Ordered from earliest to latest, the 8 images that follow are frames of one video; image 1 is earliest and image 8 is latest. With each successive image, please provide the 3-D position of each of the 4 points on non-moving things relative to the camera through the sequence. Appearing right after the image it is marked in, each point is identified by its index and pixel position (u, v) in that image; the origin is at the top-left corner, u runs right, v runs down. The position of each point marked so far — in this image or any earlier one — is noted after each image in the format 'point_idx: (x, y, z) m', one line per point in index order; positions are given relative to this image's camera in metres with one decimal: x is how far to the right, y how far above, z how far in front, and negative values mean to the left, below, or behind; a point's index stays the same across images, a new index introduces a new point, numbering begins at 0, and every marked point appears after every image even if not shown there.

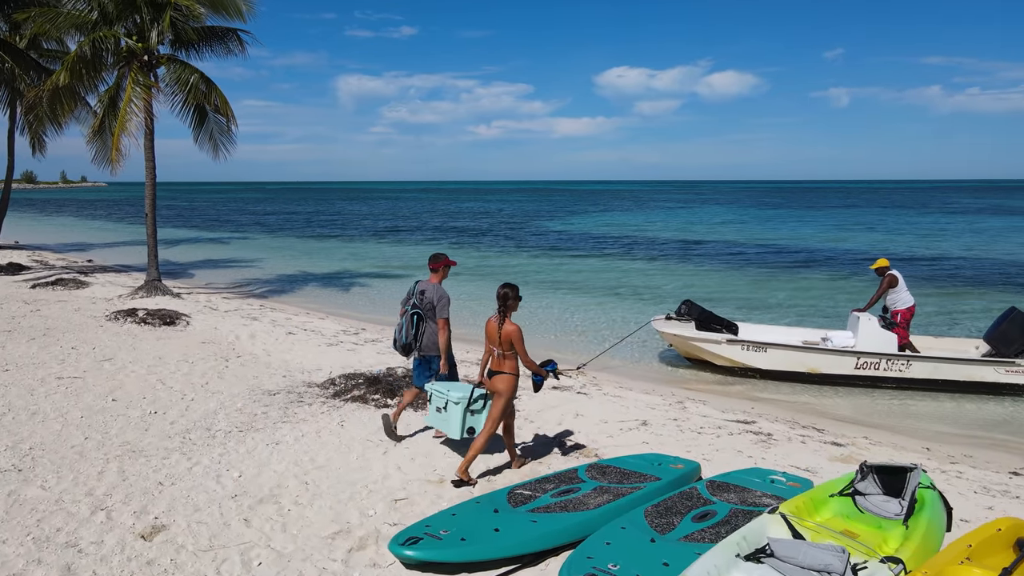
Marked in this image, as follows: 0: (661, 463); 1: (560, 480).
0: (+1.2, -1.4, +5.9) m
1: (+0.3, -1.4, +5.4) m
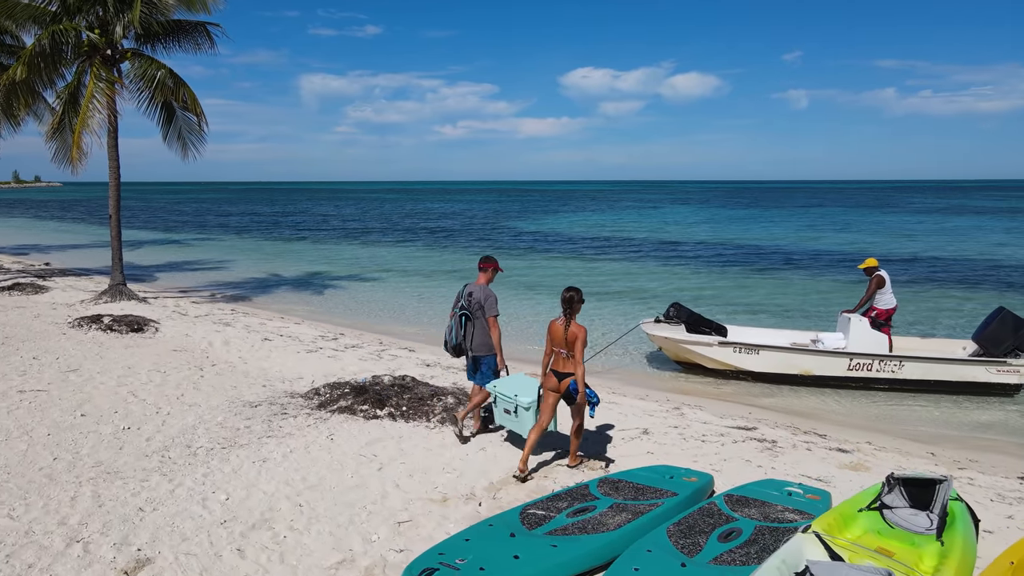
0: (+1.2, -1.4, +5.6) m
1: (+0.4, -1.4, +5.1) m
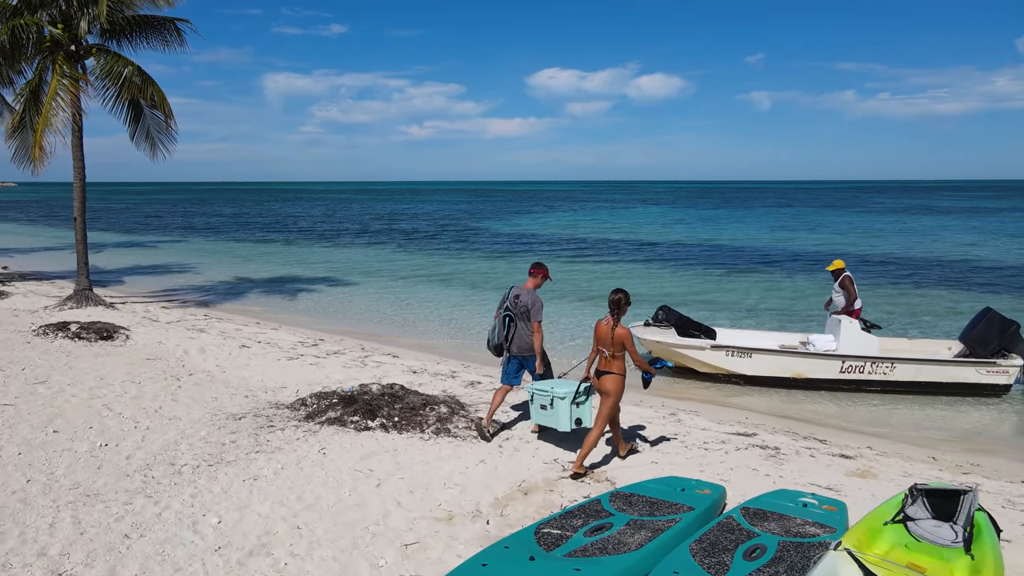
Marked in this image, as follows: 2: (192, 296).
0: (+1.3, -1.5, +5.4) m
1: (+0.5, -1.5, +4.9) m
2: (-7.4, -0.2, +17.4) m
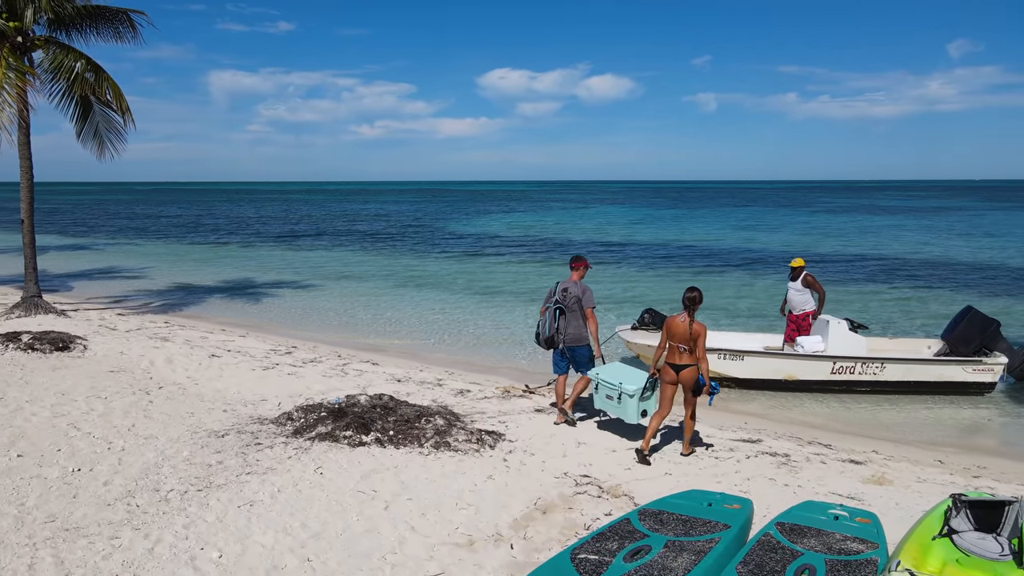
0: (+1.4, -1.5, +5.2) m
1: (+0.6, -1.5, +4.6) m
2: (-8.0, -0.3, +16.6) m
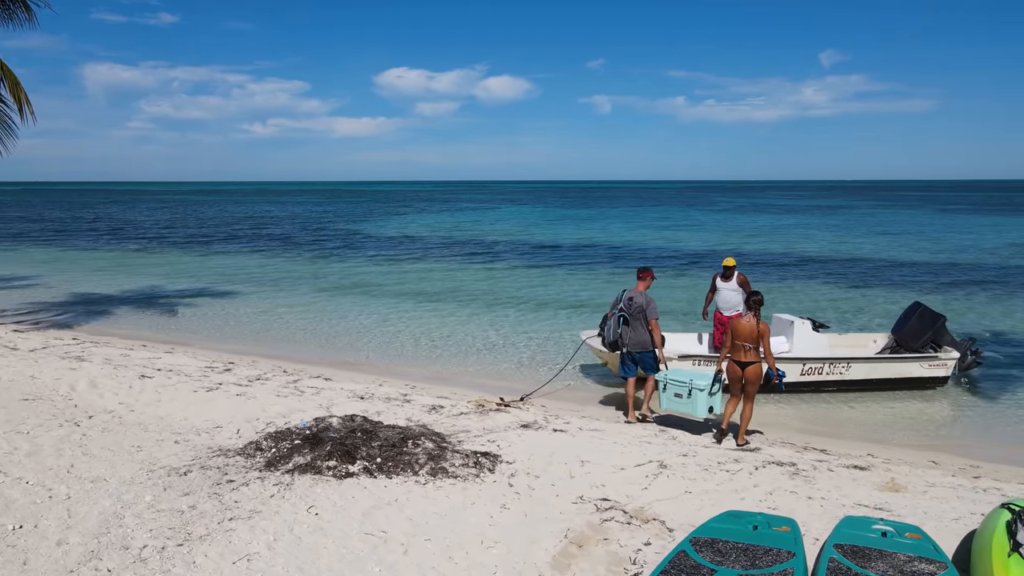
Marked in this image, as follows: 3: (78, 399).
0: (+1.6, -1.5, +4.9) m
1: (+0.9, -1.6, +4.1) m
2: (-9.3, -0.5, +14.9) m
3: (-4.8, -1.2, +8.3) m
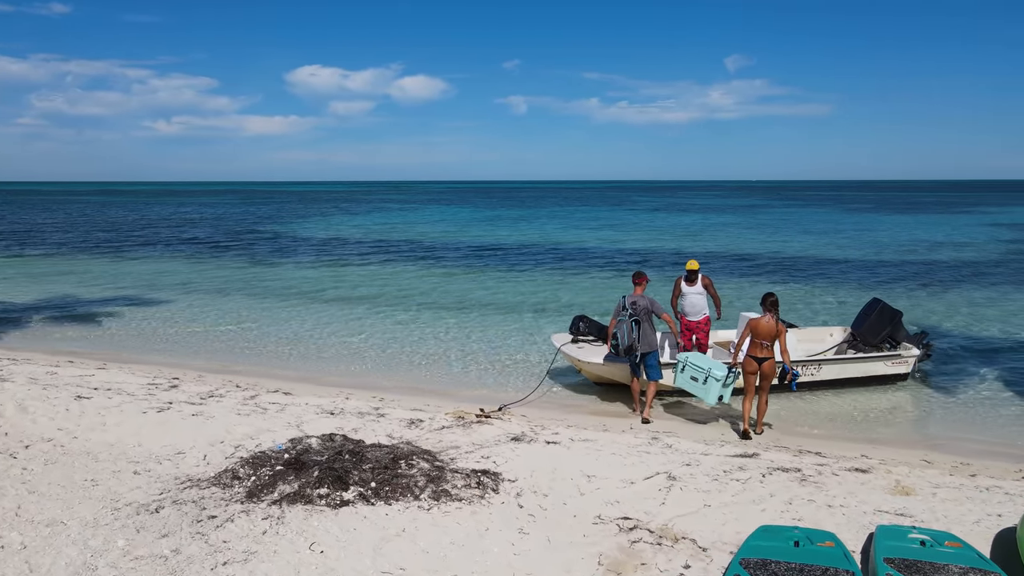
0: (+1.8, -1.6, +4.7) m
1: (+1.2, -1.6, +3.9) m
2: (-10.1, -0.7, +13.5) m
3: (-4.9, -1.3, +7.3) m
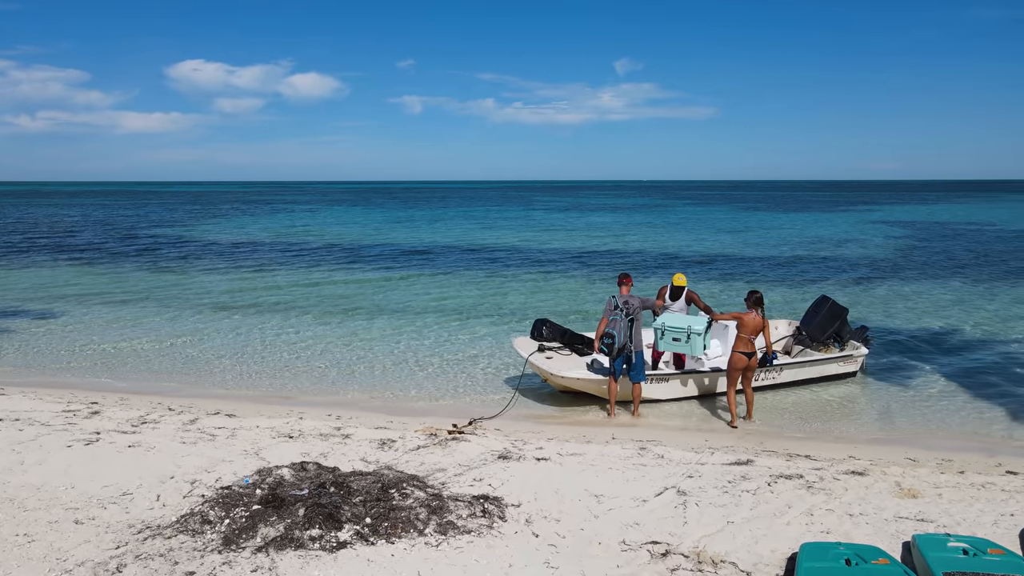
0: (+2.0, -1.6, +4.4) m
1: (+1.5, -1.6, +3.5) m
2: (-11.0, -1.0, +11.5) m
3: (-5.0, -1.5, +6.2) m
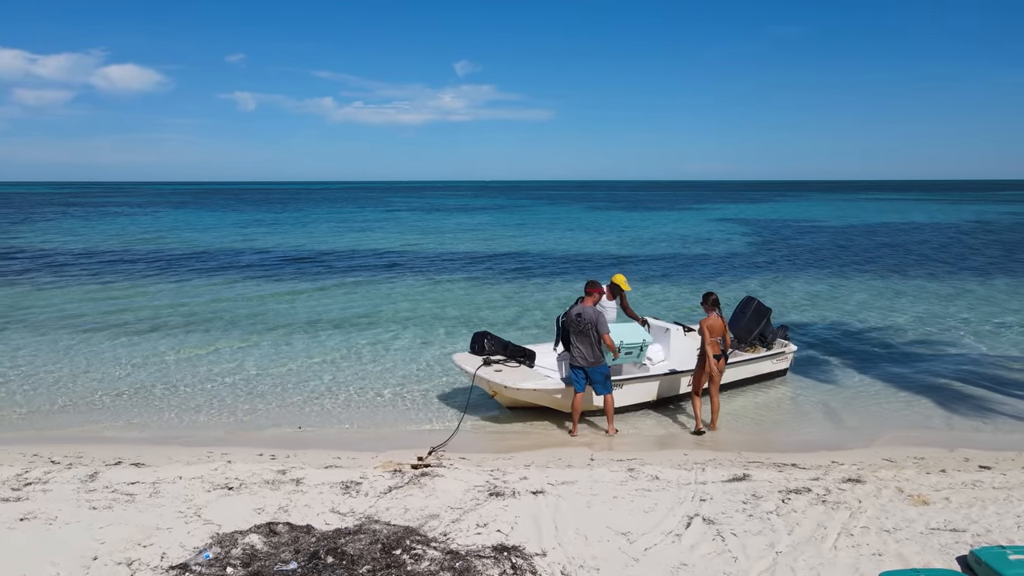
0: (+2.3, -1.6, +4.1) m
1: (+2.1, -1.7, +3.2) m
2: (-11.8, -1.4, +8.5) m
3: (-4.9, -1.7, +4.4) m
